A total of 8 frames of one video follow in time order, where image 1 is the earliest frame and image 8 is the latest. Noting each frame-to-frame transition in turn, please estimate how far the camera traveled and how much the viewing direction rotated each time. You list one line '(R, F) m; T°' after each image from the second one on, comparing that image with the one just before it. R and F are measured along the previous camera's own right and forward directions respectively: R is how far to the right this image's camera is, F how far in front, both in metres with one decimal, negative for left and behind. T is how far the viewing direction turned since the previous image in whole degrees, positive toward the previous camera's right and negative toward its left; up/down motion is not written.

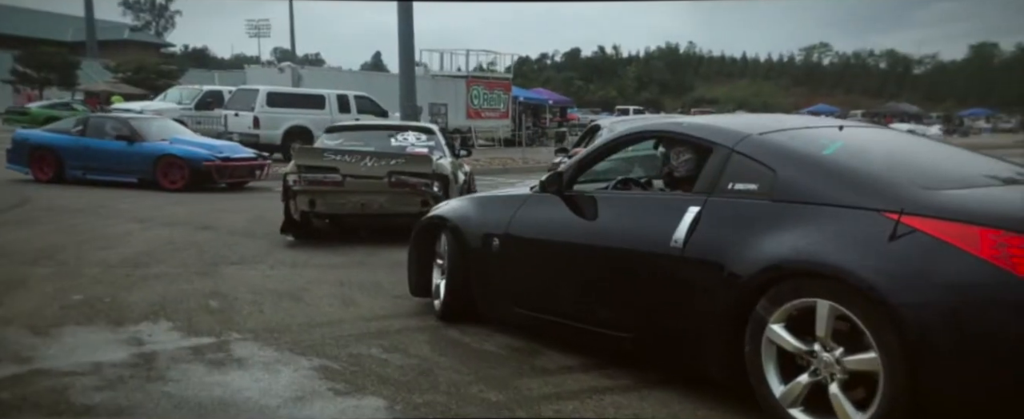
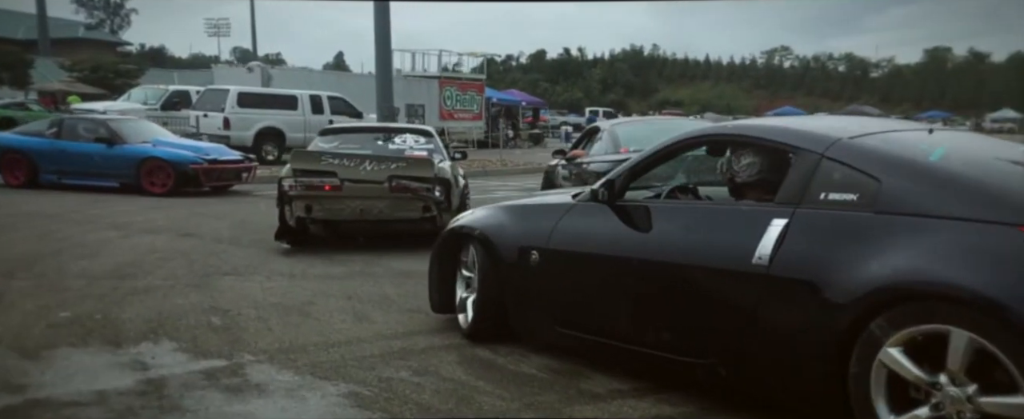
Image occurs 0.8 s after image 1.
(-0.3, +0.2) m; +2°
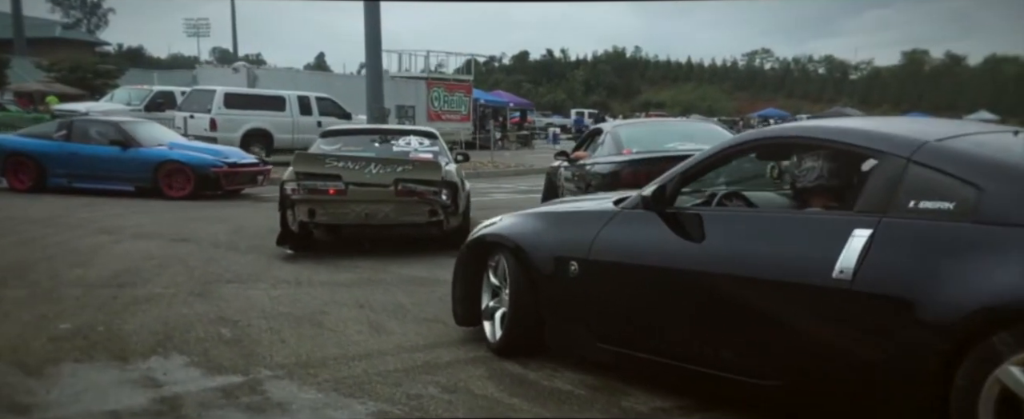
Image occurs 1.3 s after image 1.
(-0.2, +0.1) m; +1°
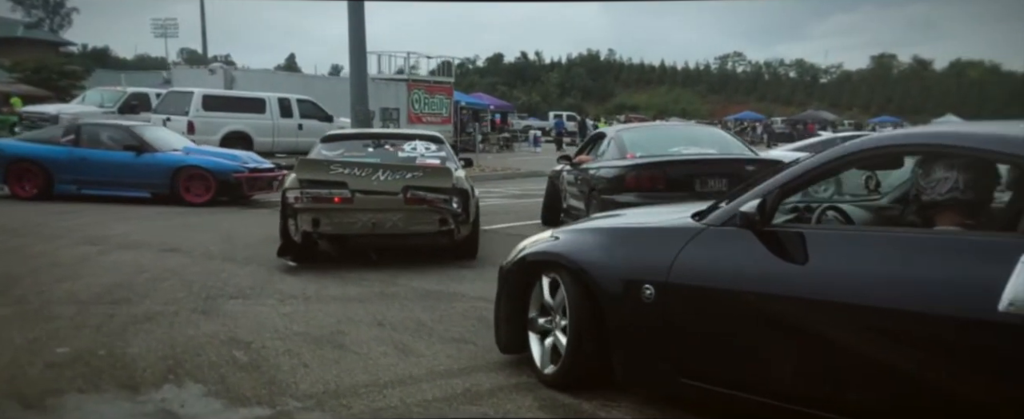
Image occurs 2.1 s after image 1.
(-0.3, +0.2) m; +2°
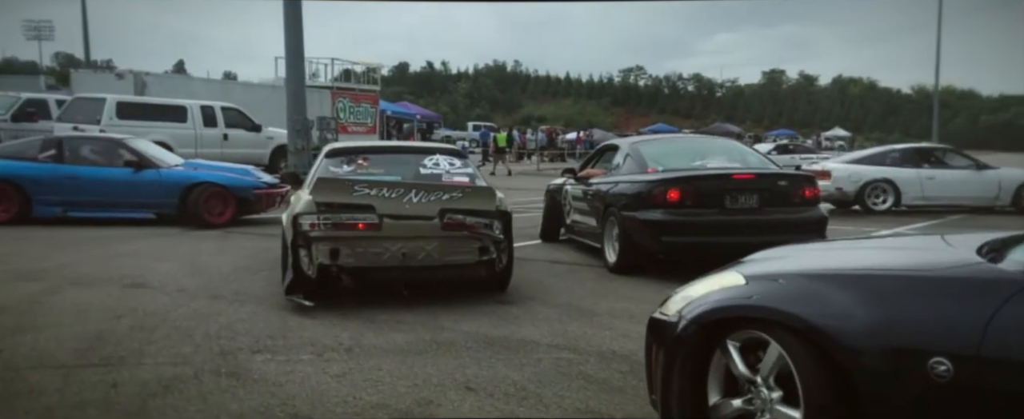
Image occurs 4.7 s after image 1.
(-1.0, +0.8) m; +6°
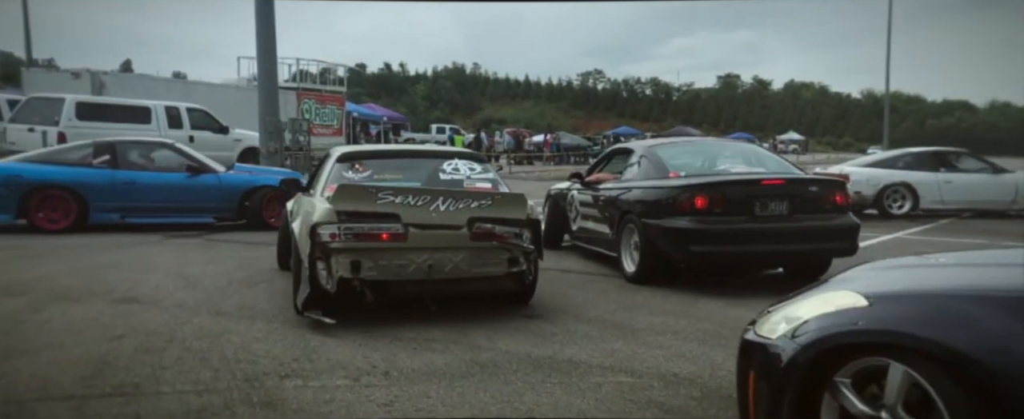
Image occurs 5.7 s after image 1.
(-0.5, +0.3) m; +3°
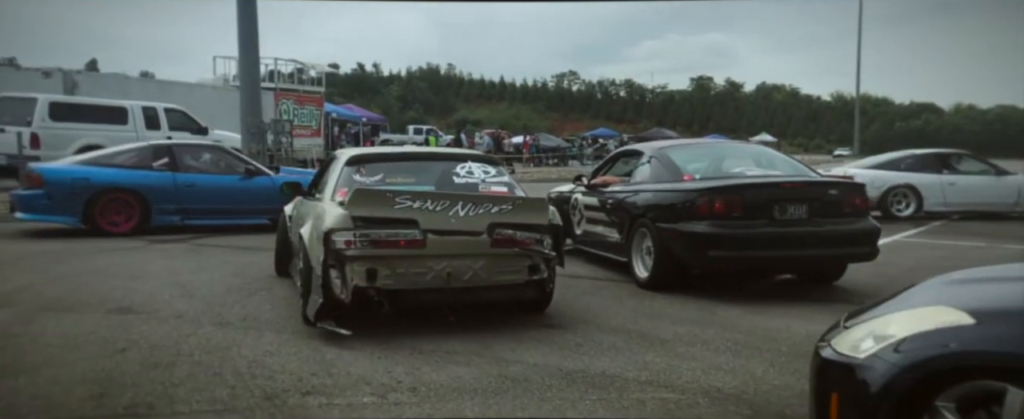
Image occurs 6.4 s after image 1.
(-0.3, +0.2) m; +2°
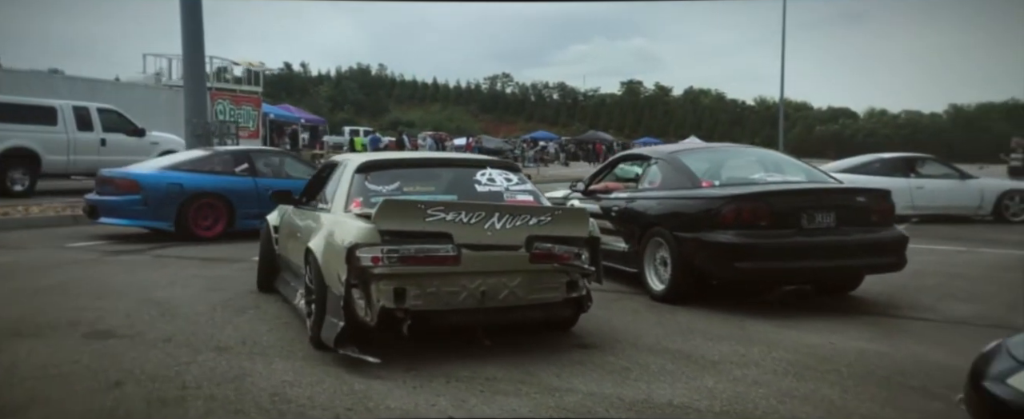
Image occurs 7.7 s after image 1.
(-0.6, +0.4) m; +5°
